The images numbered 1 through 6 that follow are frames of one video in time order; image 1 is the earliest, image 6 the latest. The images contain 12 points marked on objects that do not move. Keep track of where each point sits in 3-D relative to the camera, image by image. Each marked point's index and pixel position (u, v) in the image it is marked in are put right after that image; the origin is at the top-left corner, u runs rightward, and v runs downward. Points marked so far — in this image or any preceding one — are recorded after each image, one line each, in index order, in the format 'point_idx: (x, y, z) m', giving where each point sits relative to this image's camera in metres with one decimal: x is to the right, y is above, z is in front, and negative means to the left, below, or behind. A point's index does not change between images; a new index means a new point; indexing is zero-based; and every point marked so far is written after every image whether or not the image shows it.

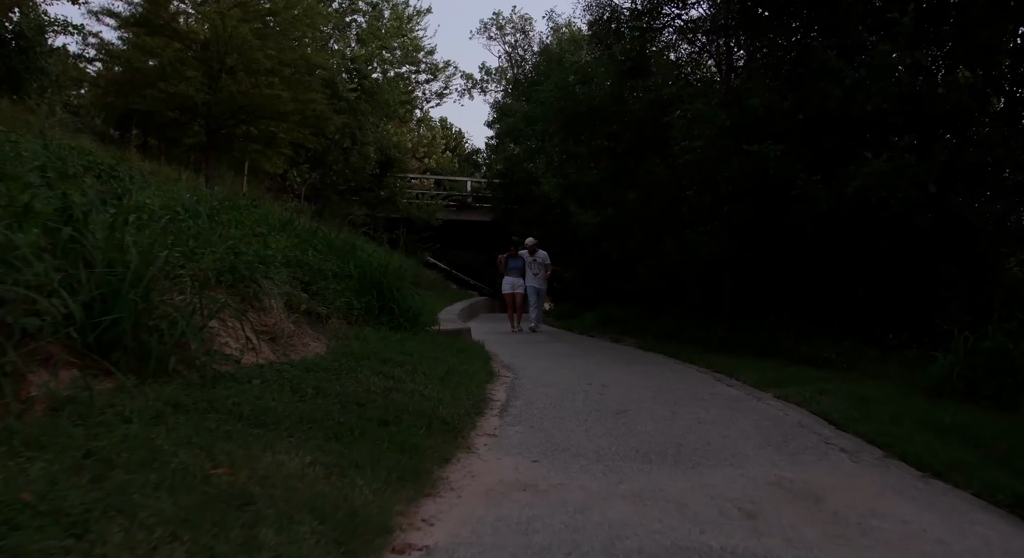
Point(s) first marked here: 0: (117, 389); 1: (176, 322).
0: (-1.9, -0.5, +3.3) m
1: (-2.0, -0.3, +3.9) m
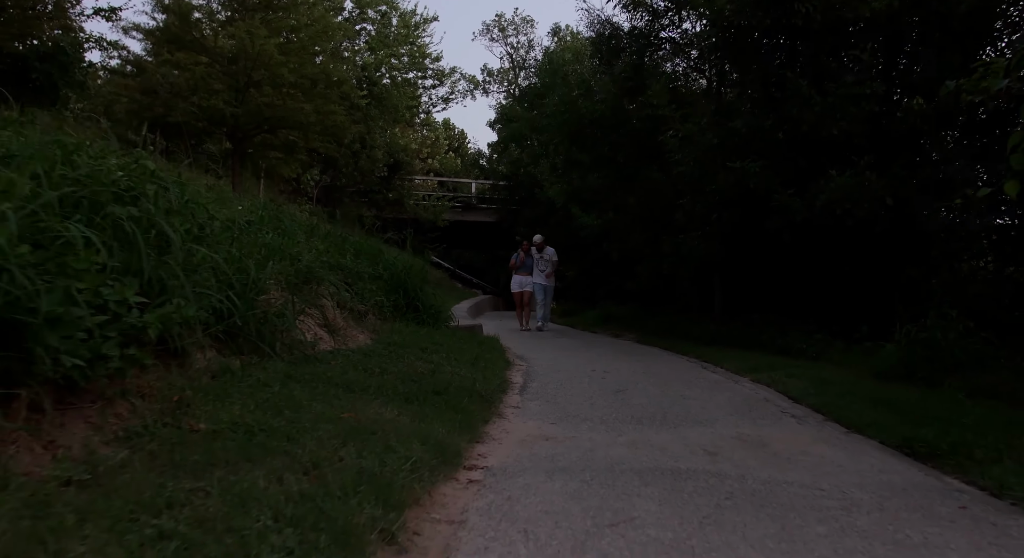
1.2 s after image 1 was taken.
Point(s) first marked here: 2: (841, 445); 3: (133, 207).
0: (-1.8, -0.6, +4.5) m
1: (-1.8, -0.3, +5.1) m
2: (+2.2, -1.1, +4.4) m
3: (-2.0, +0.4, +3.6) m
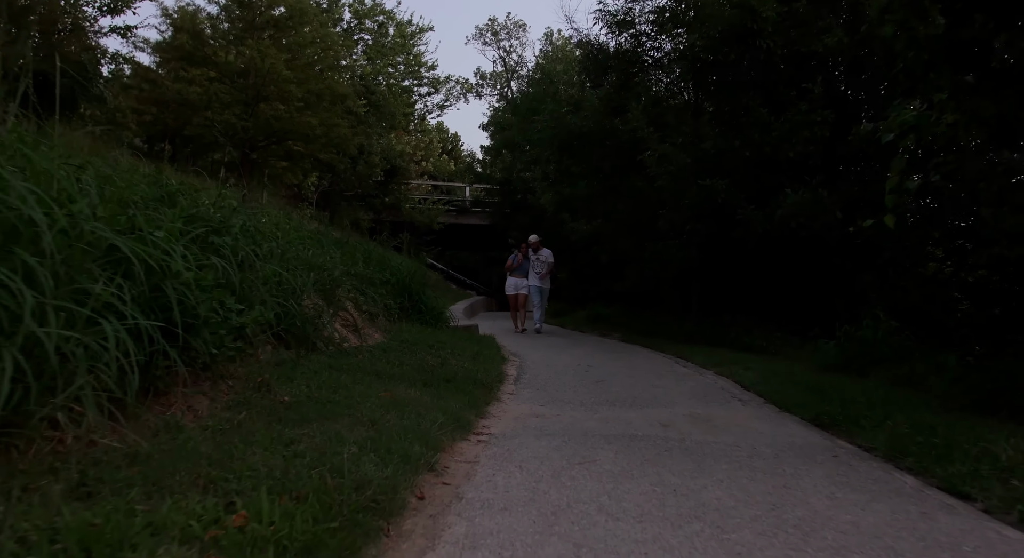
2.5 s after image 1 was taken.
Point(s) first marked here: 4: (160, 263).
0: (-1.8, -0.6, +5.6) m
1: (-1.8, -0.4, +6.3) m
2: (+2.2, -1.2, +5.6) m
3: (-2.0, +0.3, +4.7) m
4: (-1.7, +0.1, +3.3) m
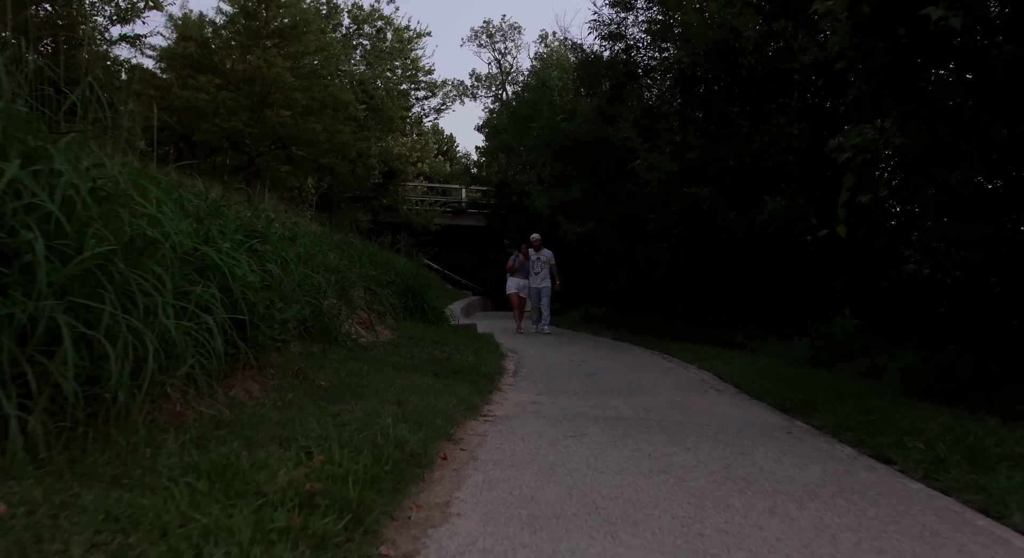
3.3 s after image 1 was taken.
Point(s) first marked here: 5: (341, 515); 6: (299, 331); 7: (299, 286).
0: (-1.8, -0.7, +6.4) m
1: (-1.8, -0.4, +7.0) m
2: (+2.2, -1.2, +6.4) m
3: (-2.0, +0.3, +5.4) m
4: (-1.7, +0.1, +4.0) m
5: (-0.6, -0.8, +2.4) m
6: (-1.9, -0.5, +6.0) m
7: (-1.9, -0.1, +6.0) m
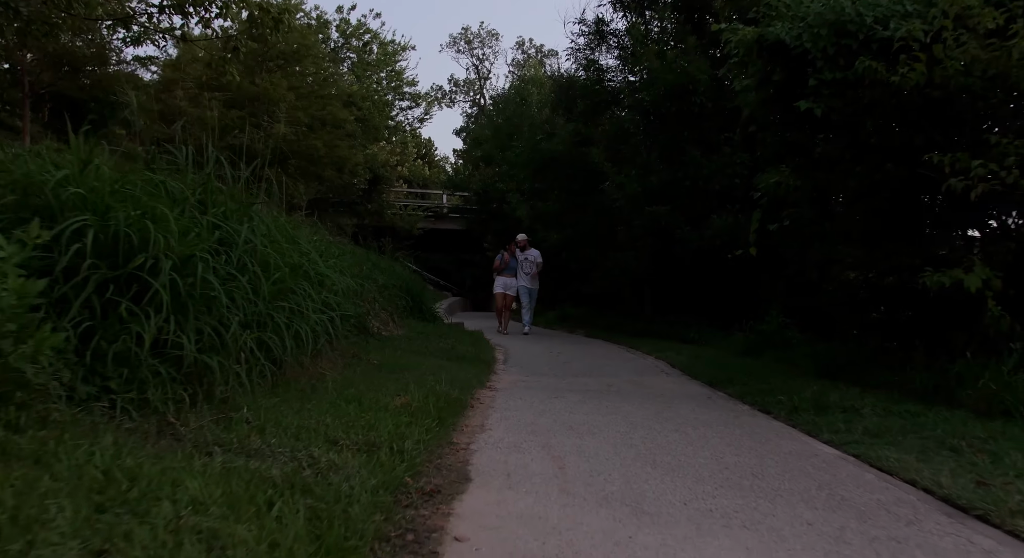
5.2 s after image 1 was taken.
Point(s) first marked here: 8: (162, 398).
0: (-1.8, -0.7, +8.2) m
1: (-1.9, -0.5, +8.8) m
2: (+2.1, -1.3, +8.4) m
3: (-2.1, +0.2, +7.3) m
4: (-1.7, 0.0, +5.9) m
5: (-0.5, -0.9, +4.3) m
6: (-2.0, -0.5, +7.8) m
7: (-2.0, -0.1, +7.9) m
8: (-1.7, -0.6, +3.2) m
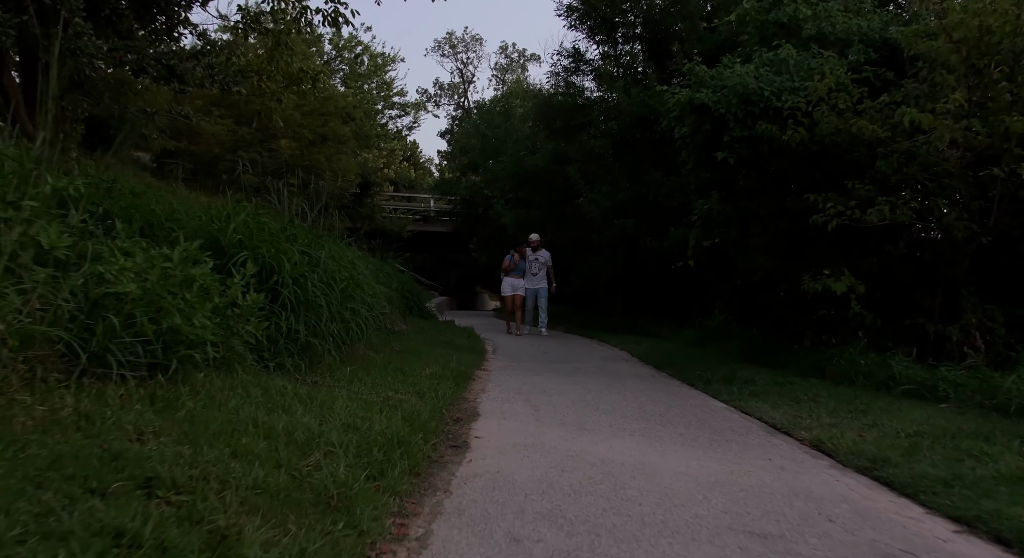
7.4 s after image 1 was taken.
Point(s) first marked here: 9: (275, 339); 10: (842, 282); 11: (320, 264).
0: (-2.0, -0.8, +10.3) m
1: (-2.1, -0.5, +10.9) m
2: (+1.9, -1.4, +10.5) m
3: (-2.2, +0.1, +9.3) m
4: (-1.8, -0.1, +7.9) m
5: (-0.6, -1.0, +6.4) m
6: (-2.1, -0.6, +9.9) m
7: (-2.1, -0.2, +9.9) m
8: (-1.7, -0.7, +5.3) m
9: (-1.9, -0.5, +5.2) m
10: (+4.0, 0.0, +8.2) m
11: (-1.8, +0.1, +6.3) m
